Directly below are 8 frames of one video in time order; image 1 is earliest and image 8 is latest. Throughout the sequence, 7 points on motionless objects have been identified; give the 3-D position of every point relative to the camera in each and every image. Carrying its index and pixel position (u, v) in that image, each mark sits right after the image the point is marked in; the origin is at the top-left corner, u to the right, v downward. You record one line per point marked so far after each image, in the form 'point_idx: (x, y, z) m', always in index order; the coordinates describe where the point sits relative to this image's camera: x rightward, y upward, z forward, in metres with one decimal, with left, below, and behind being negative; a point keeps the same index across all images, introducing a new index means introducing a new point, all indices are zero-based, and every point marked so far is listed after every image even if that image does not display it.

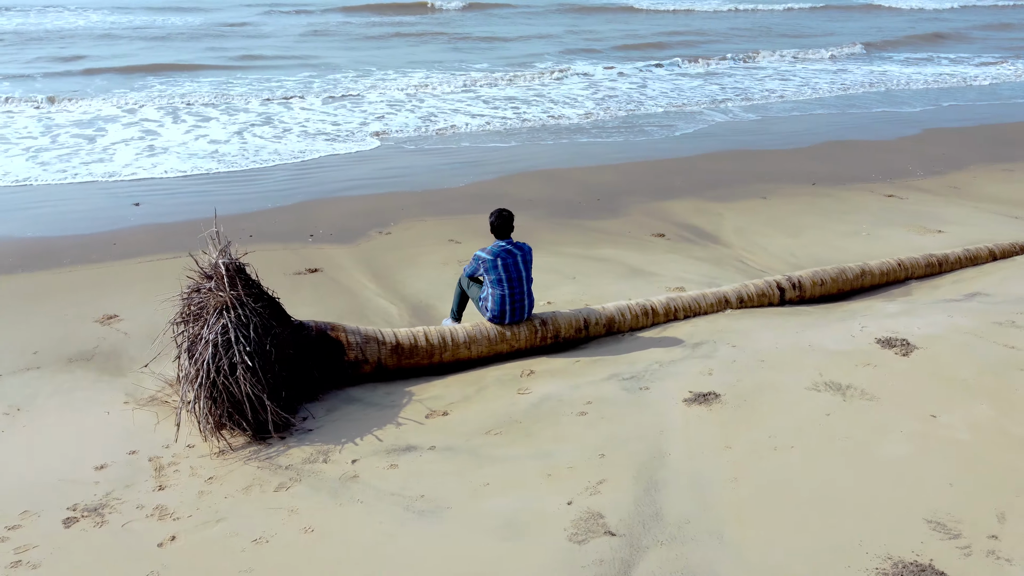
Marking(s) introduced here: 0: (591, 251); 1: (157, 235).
0: (+0.7, +0.3, +7.3) m
1: (-3.4, +0.5, +8.0) m
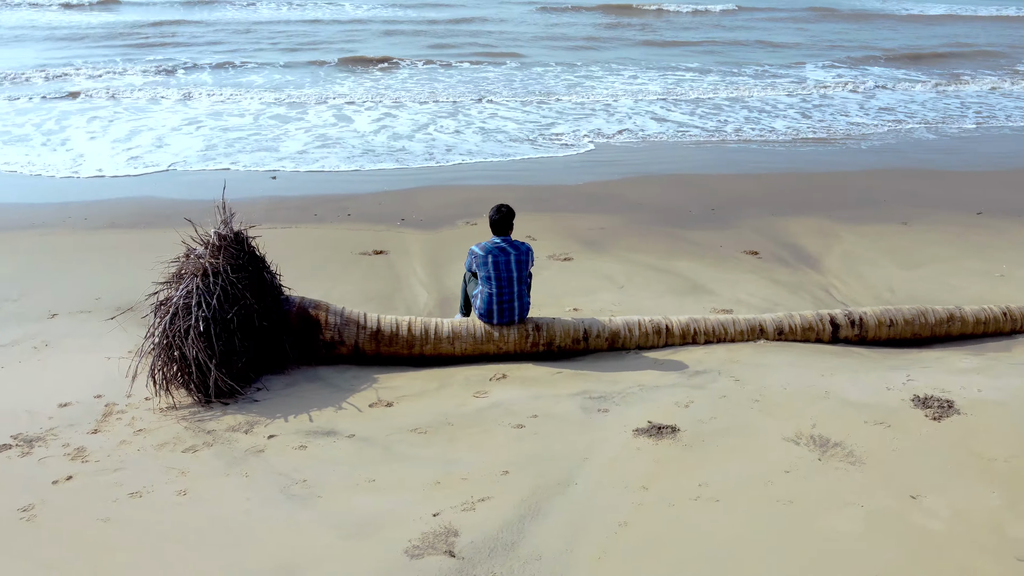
0: (+1.3, +0.2, +6.8) m
1: (-2.5, +0.8, +8.6) m
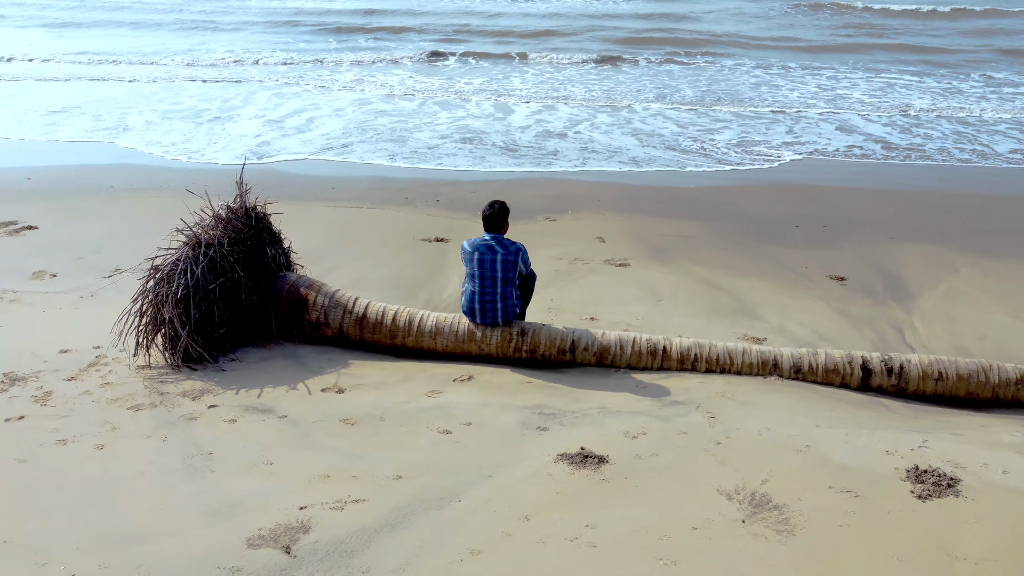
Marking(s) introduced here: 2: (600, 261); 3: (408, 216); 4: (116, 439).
0: (+1.6, +0.1, +6.2) m
1: (-1.5, +1.1, +8.8) m
2: (+0.7, +0.2, +6.6) m
3: (-1.0, +0.7, +7.7) m
4: (-1.8, -0.7, +3.8) m
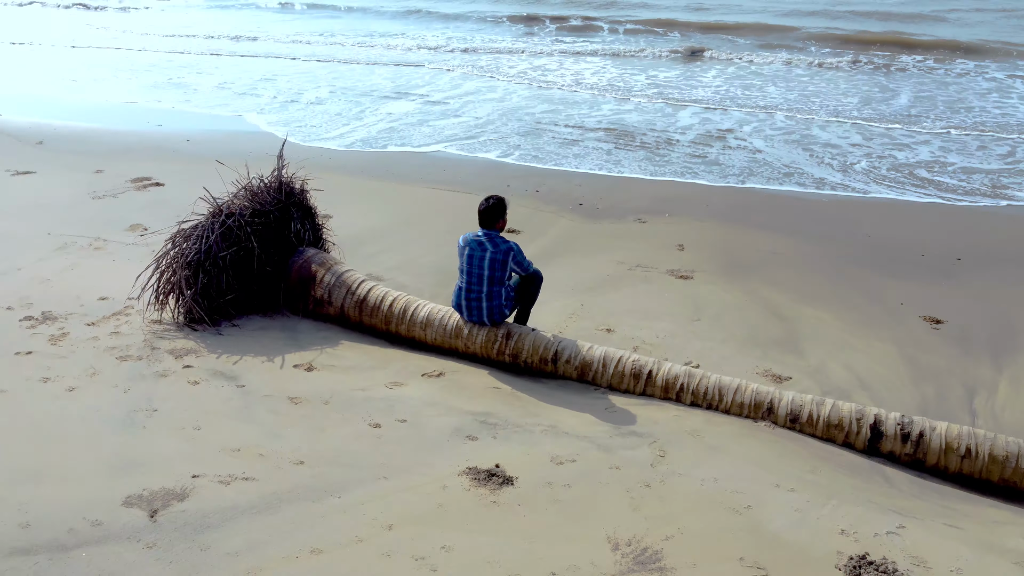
0: (+1.9, -0.1, +5.5) m
1: (-0.4, +1.2, +8.8) m
2: (+1.2, +0.1, +6.2) m
3: (-0.1, +0.8, +7.7) m
4: (-2.1, -0.5, +4.1) m
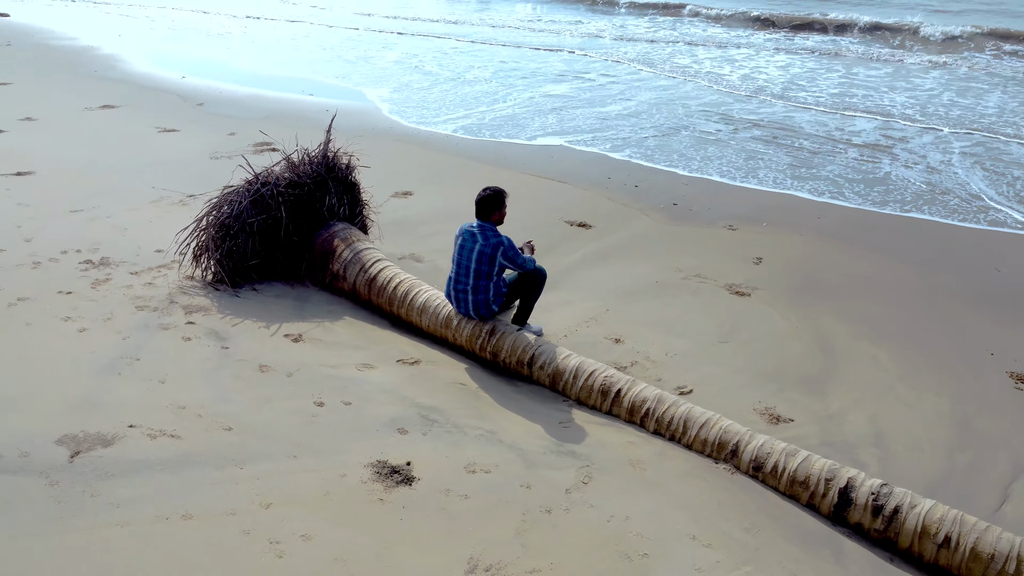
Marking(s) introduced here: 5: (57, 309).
0: (+2.0, -0.3, +4.9) m
1: (+0.8, +1.3, +8.6) m
2: (+1.5, 0.0, +5.7) m
3: (+0.7, +0.8, +7.4) m
4: (-2.3, -0.2, +4.4) m
5: (-2.6, -0.1, +4.6) m
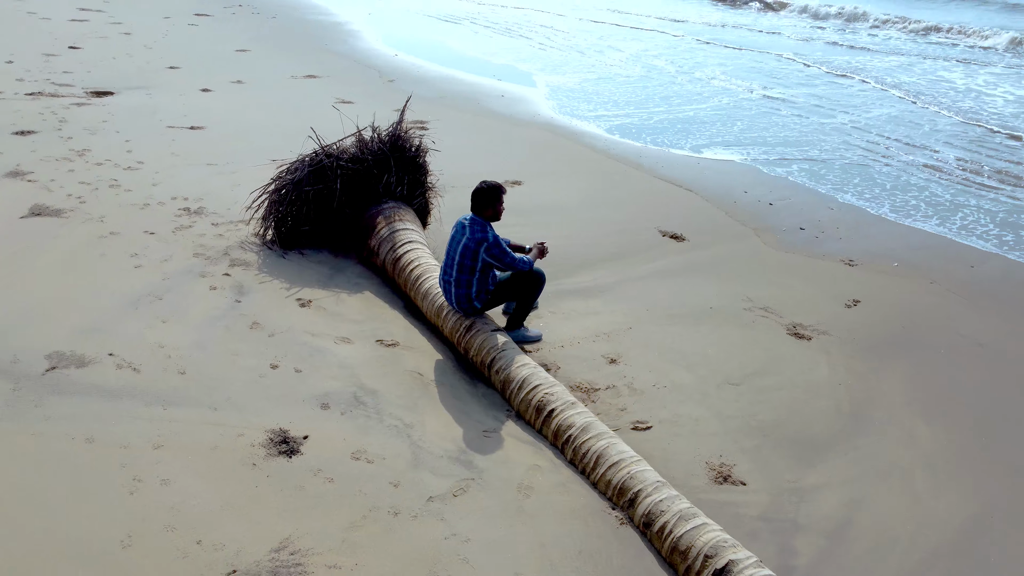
0: (+1.9, -0.6, +4.1) m
1: (+2.1, +1.1, +8.0) m
2: (+1.7, -0.2, +5.0) m
3: (+1.6, +0.7, +6.9) m
4: (-2.2, +0.1, +5.0) m
5: (-2.5, +0.3, +5.2) m
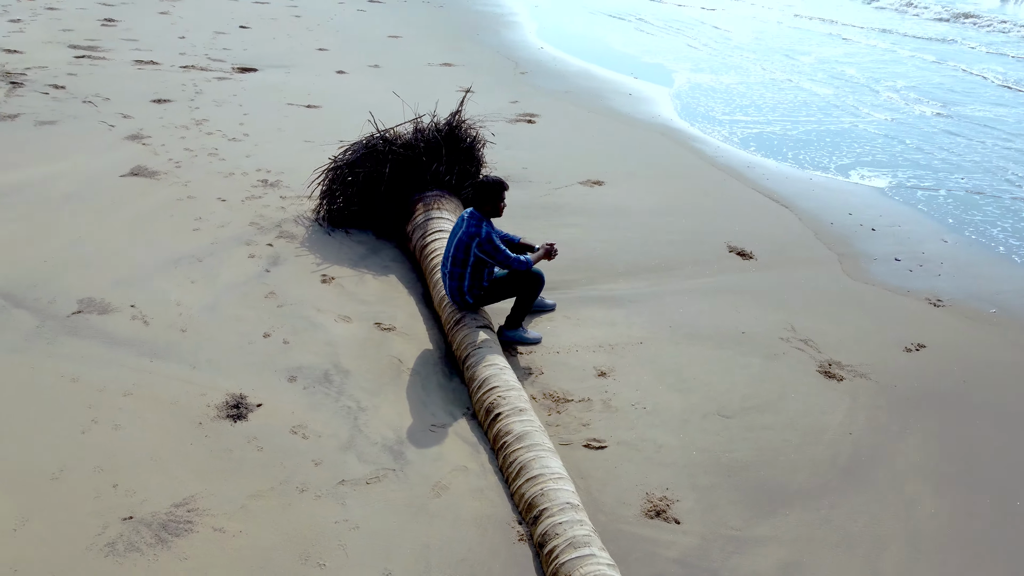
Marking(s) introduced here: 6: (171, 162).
0: (+1.8, -0.8, +3.7) m
1: (+3.0, +0.8, +7.4) m
2: (+1.8, -0.4, +4.6) m
3: (+2.2, +0.5, +6.4) m
4: (-2.0, +0.4, +5.4) m
5: (-2.2, +0.5, +5.6) m
6: (-2.7, +1.0, +6.4) m
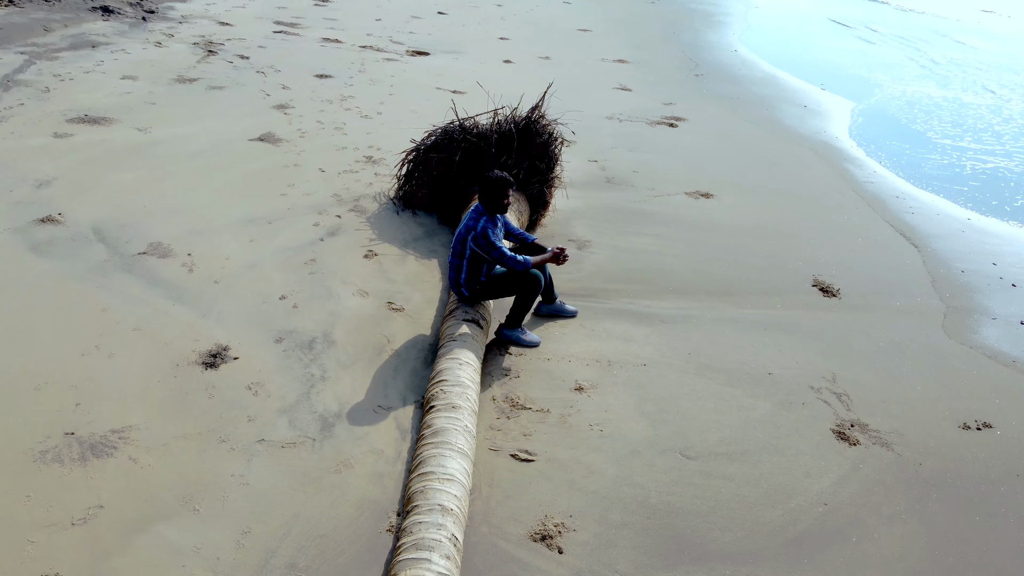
0: (+1.4, -1.1, +3.2) m
1: (+3.8, +0.4, +6.4) m
2: (+1.7, -0.6, +4.0) m
3: (+2.7, +0.1, +5.7) m
4: (-1.6, +0.7, +5.8) m
5: (-1.6, +0.8, +6.1) m
6: (-1.9, +1.4, +7.0) m
